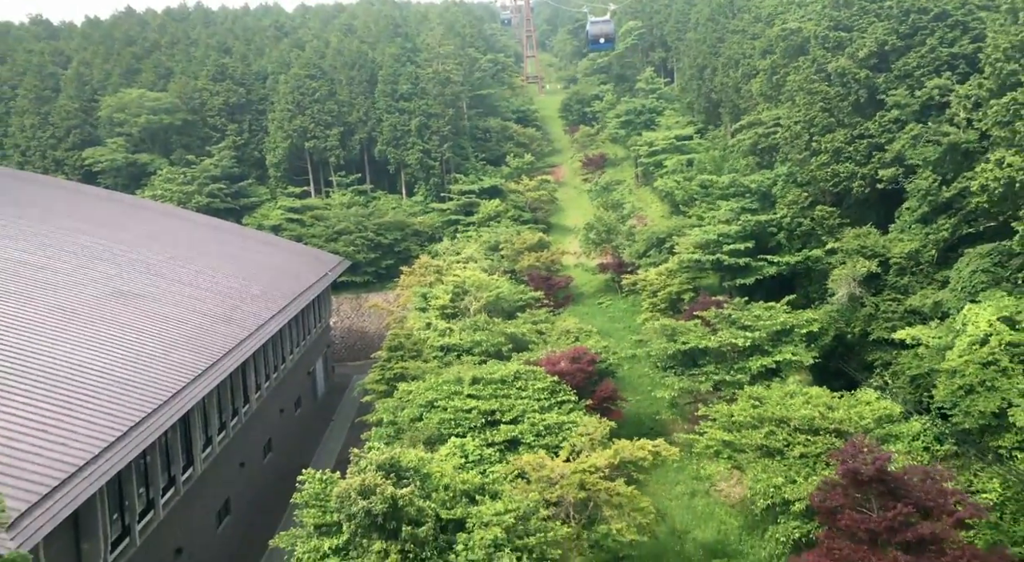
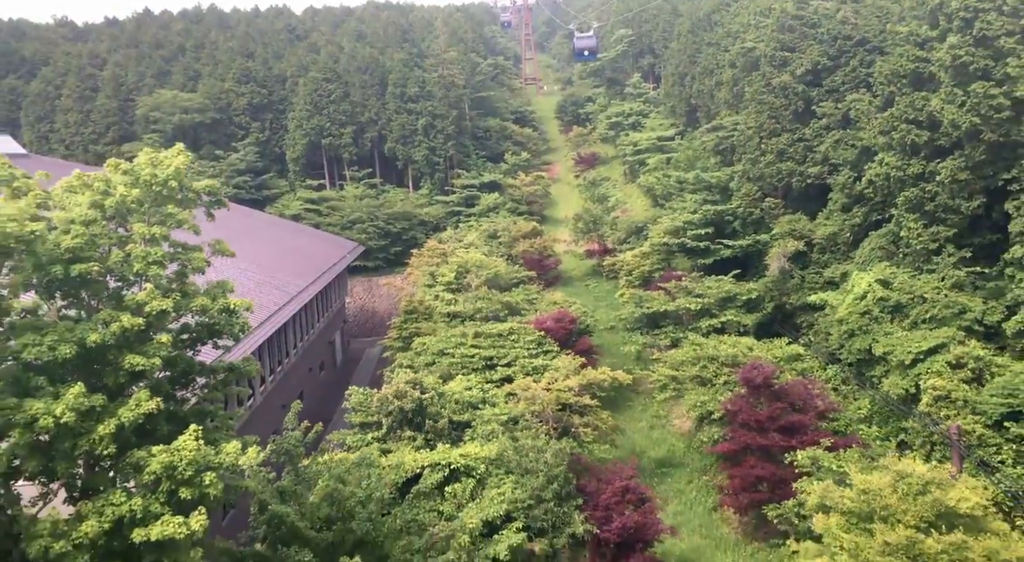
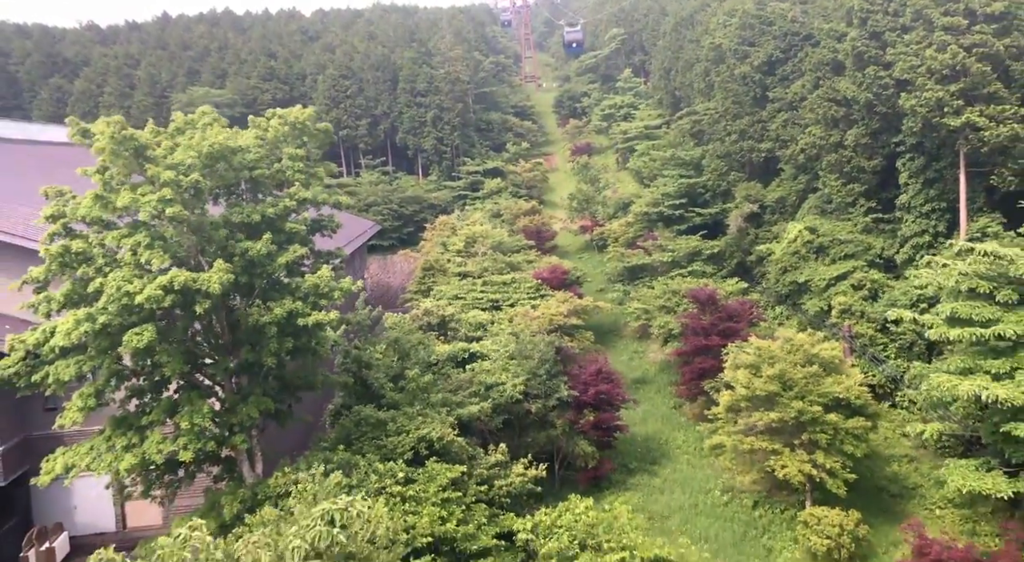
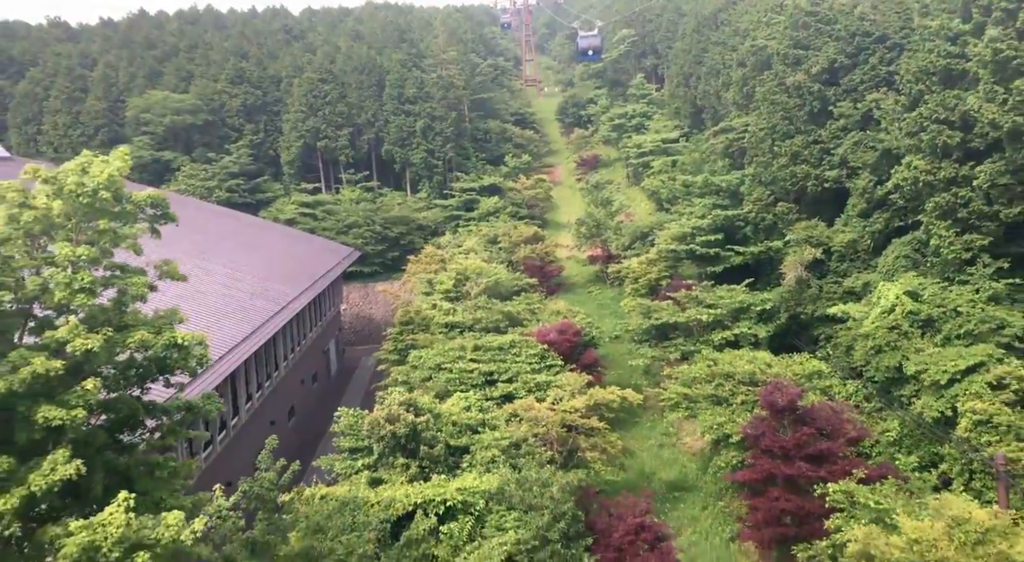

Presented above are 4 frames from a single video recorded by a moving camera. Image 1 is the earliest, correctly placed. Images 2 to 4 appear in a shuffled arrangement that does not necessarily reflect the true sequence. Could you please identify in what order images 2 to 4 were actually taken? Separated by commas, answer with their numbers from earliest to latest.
4, 2, 3
